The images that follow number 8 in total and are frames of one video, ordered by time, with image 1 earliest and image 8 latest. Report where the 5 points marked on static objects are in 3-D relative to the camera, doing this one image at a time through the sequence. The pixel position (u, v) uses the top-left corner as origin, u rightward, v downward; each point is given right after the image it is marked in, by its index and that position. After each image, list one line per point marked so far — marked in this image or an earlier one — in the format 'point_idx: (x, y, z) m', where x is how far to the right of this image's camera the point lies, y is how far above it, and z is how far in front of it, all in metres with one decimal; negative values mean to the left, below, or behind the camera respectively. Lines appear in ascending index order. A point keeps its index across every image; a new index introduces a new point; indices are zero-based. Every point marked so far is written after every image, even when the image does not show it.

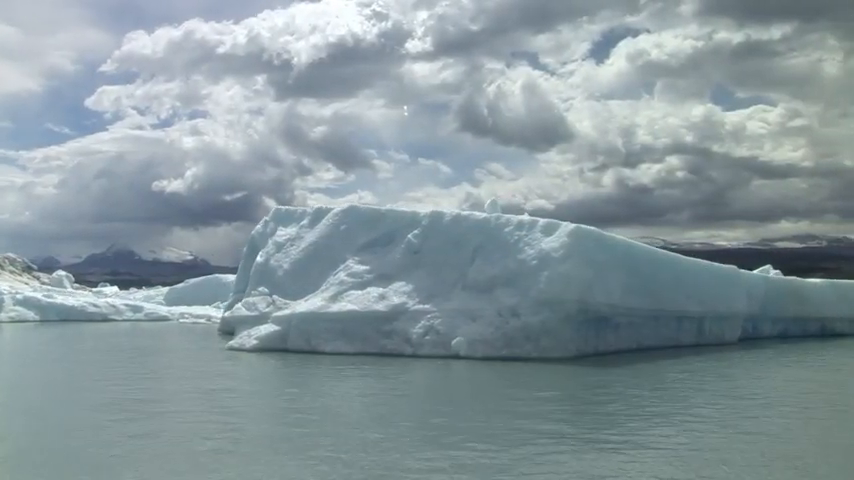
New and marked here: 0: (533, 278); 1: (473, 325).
0: (+1.5, -0.6, +14.0) m
1: (+0.7, -1.3, +14.3) m
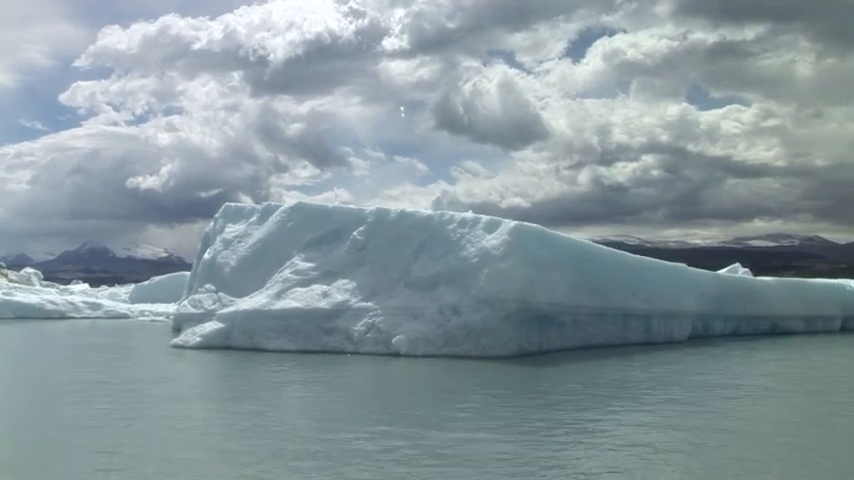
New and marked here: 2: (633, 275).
0: (+0.7, -0.5, +13.9) m
1: (-0.2, -1.2, +14.2) m
2: (+3.7, -0.6, +15.7) m
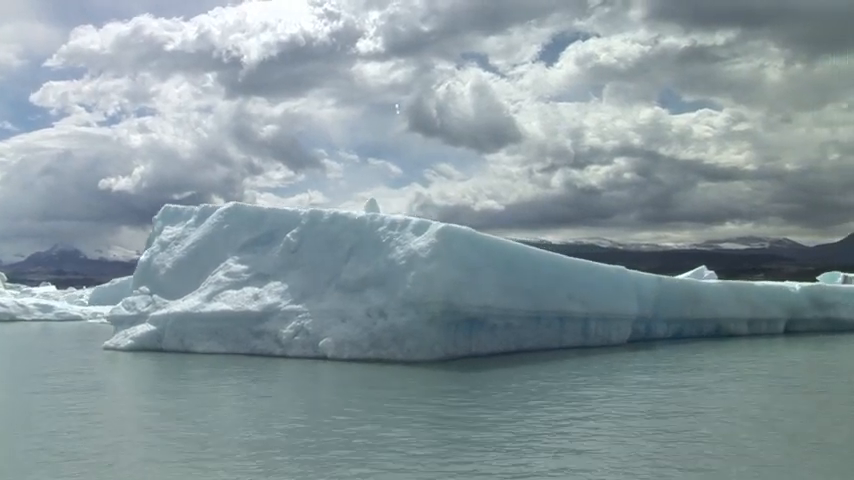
0: (-0.4, -0.6, +13.9) m
1: (-1.3, -1.3, +14.1) m
2: (+2.6, -0.6, +15.8) m
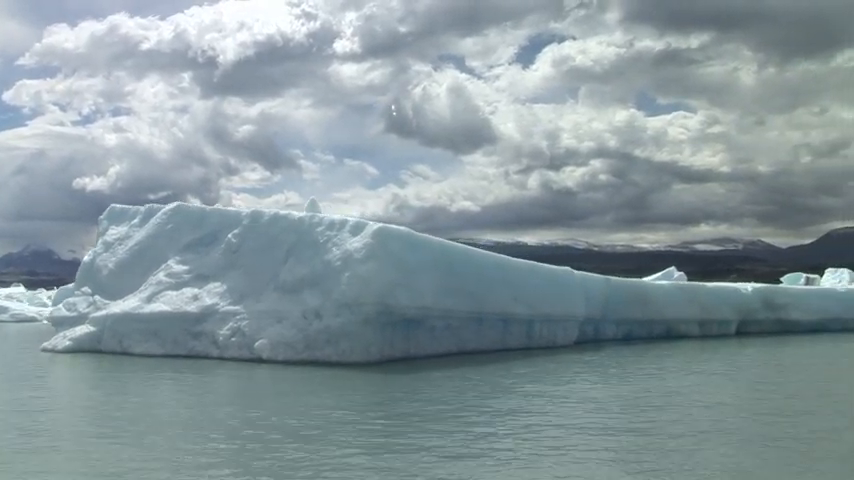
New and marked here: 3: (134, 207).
0: (-1.4, -0.6, +13.8) m
1: (-2.2, -1.3, +14.0) m
2: (+1.6, -0.6, +15.8) m
3: (-5.9, +0.7, +19.0) m
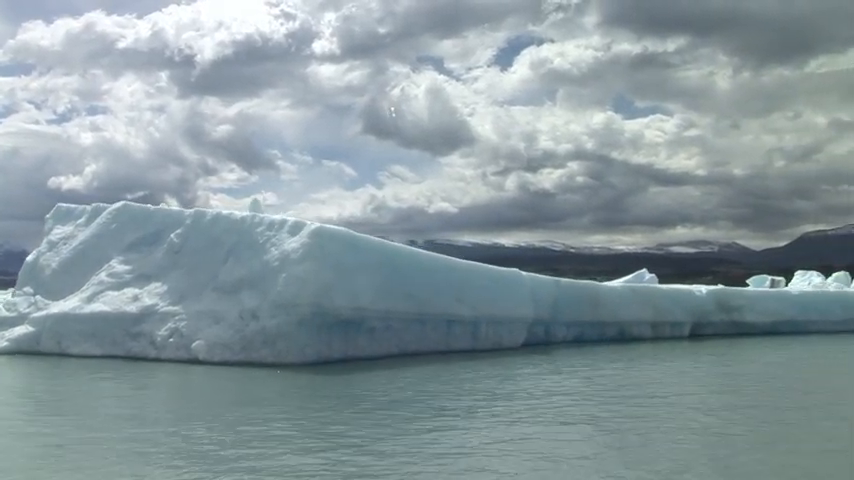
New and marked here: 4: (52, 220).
0: (-2.2, -0.6, +13.7) m
1: (-3.1, -1.3, +13.9) m
2: (+0.7, -0.7, +15.7) m
3: (-6.9, +0.7, +18.8) m
4: (-7.6, +0.4, +18.9) m
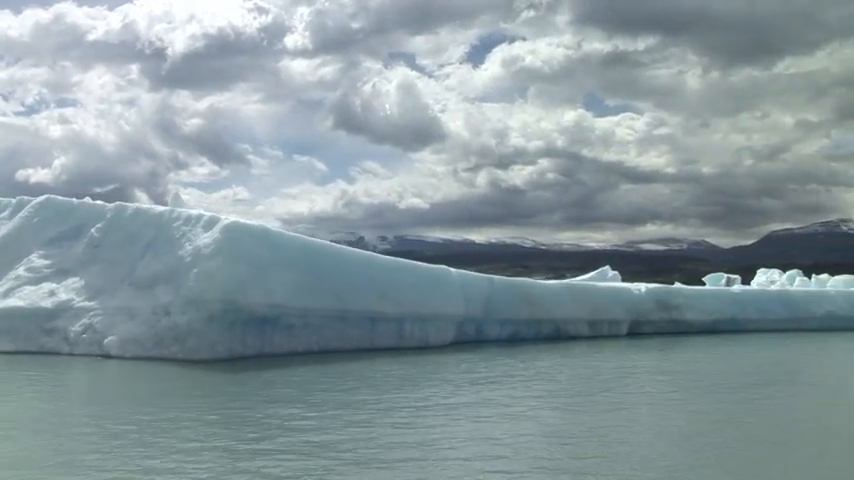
0: (-3.4, -0.5, +13.5) m
1: (-4.3, -1.2, +13.7) m
2: (-0.6, -0.6, +15.7) m
3: (-8.3, +0.8, +18.5) m
4: (-8.9, +0.6, +18.6) m
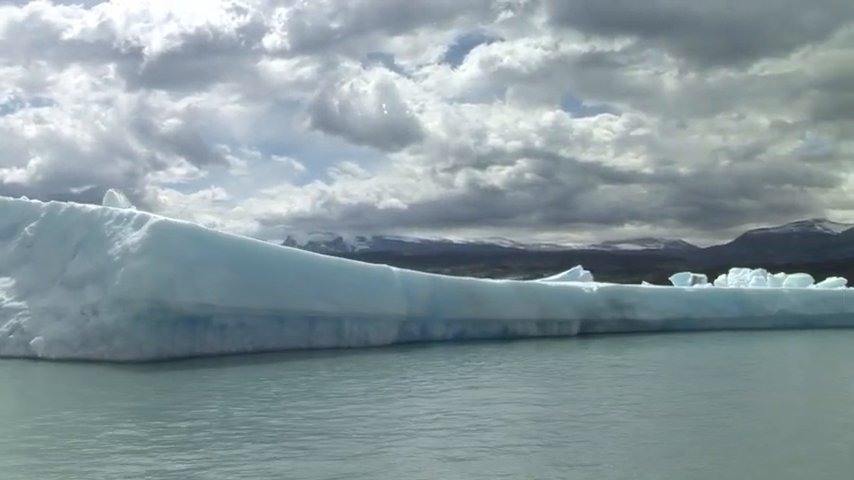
0: (-4.4, -0.5, +13.4) m
1: (-5.3, -1.2, +13.5) m
2: (-1.6, -0.6, +15.6) m
3: (-9.4, +0.8, +18.2) m
4: (-10.0, +0.6, +18.3) m
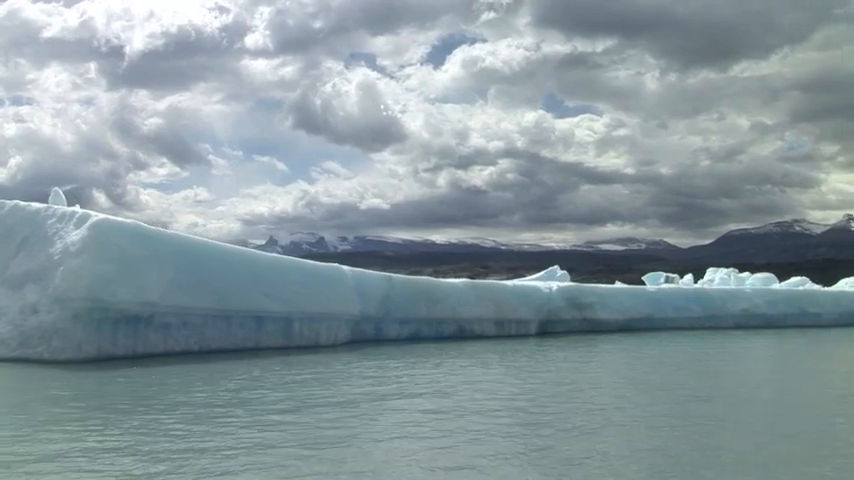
0: (-5.2, -0.5, +13.2) m
1: (-6.1, -1.2, +13.3) m
2: (-2.5, -0.6, +15.5) m
3: (-10.3, +0.8, +18.0) m
4: (-10.9, +0.6, +18.1) m
